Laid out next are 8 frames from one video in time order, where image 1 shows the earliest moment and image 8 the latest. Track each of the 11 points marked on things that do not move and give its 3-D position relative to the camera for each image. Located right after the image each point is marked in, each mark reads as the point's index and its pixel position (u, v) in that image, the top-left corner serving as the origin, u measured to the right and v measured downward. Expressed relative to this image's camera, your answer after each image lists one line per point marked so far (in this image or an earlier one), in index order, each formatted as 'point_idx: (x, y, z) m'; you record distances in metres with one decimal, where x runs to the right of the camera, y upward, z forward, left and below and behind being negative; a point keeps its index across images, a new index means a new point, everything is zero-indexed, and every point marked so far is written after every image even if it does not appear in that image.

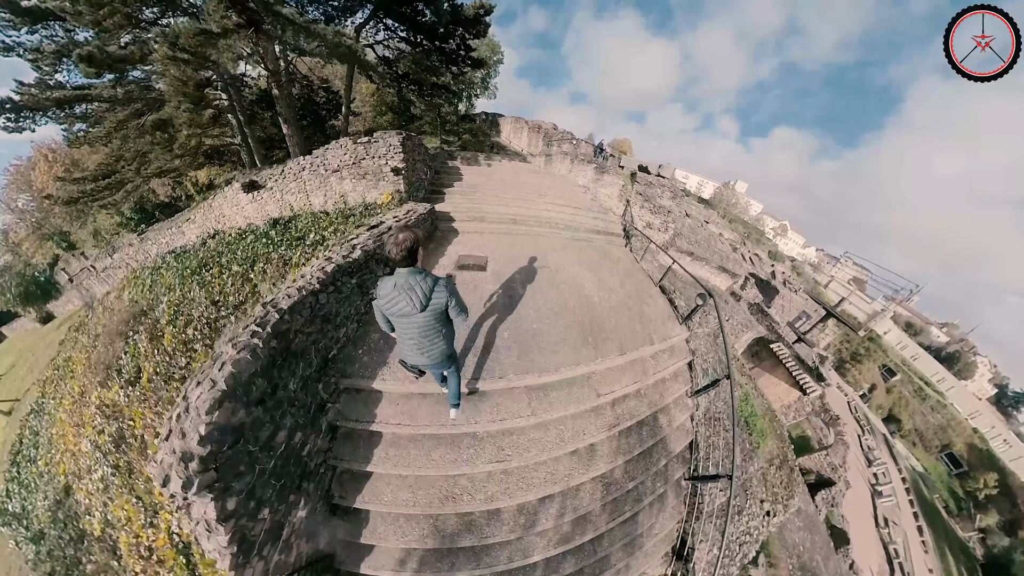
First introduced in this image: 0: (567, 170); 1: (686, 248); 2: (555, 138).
0: (+10.0, +18.5, +12.2) m
1: (+25.8, +5.1, +11.4) m
2: (+9.3, +33.4, +16.9) m
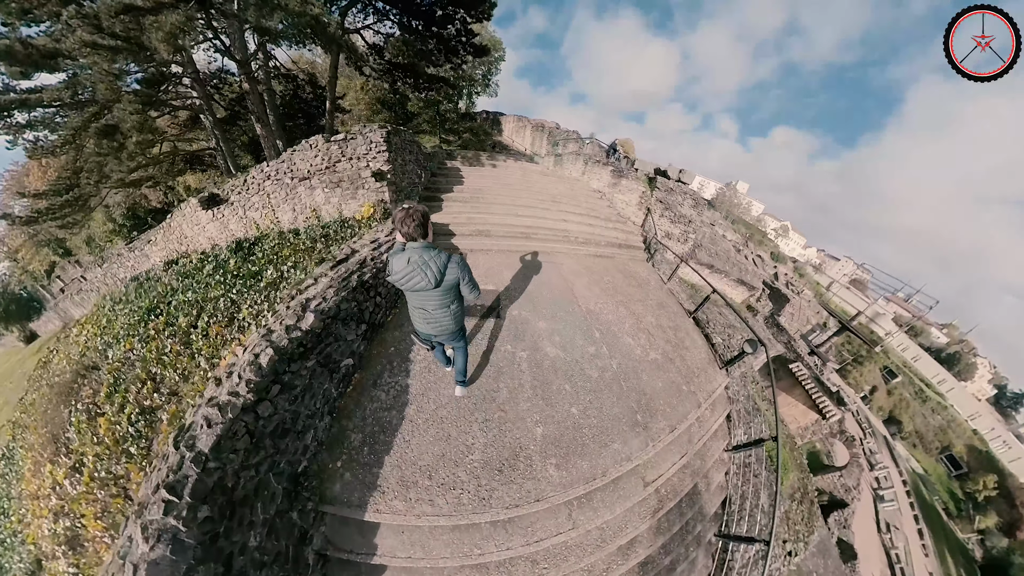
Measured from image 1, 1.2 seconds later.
0: (+10.6, +16.6, +11.3) m
1: (+26.5, +3.1, +10.5) m
2: (+10.0, +31.4, +16.0) m
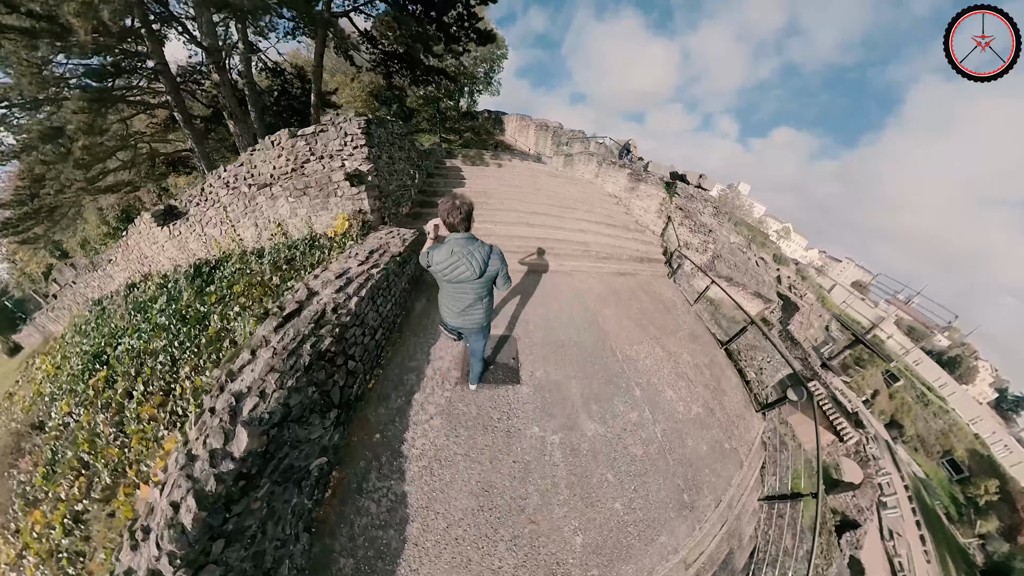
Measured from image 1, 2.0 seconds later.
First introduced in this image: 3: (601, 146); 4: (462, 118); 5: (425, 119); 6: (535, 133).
0: (+11.3, +15.0, +10.6) m
1: (+27.1, +1.5, +9.8) m
2: (+10.8, +29.9, +15.2) m
3: (+13.7, +21.3, +11.4) m
4: (-12.3, +41.9, +18.9) m
5: (-19.2, +36.5, +16.7) m
6: (+5.5, +35.8, +17.5) m
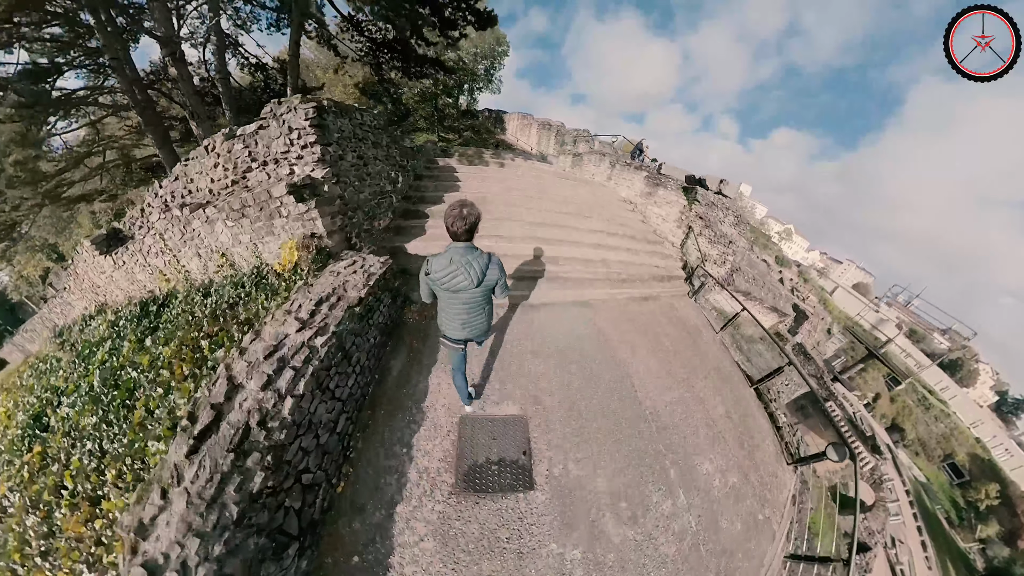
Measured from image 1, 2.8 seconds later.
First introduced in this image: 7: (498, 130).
0: (+11.6, +13.4, +9.8) m
1: (+27.3, -0.2, +9.1) m
2: (+11.1, +28.3, +14.4) m
3: (+14.0, +19.7, +10.6) m
4: (-11.9, +40.5, +18.1) m
5: (-18.8, +35.1, +15.9) m
6: (+5.8, +34.2, +16.7) m
7: (-3.5, +40.6, +19.7) m
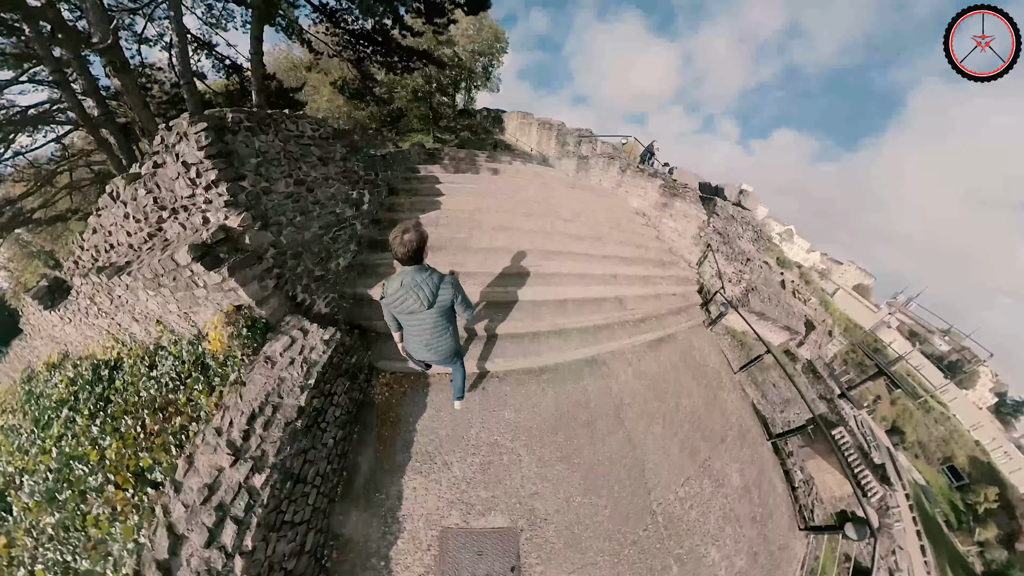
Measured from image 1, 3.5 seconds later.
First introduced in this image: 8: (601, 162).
0: (+11.1, +11.6, +9.1) m
1: (+26.7, -2.1, +8.3) m
2: (+10.7, +26.5, +13.6) m
3: (+13.5, +17.9, +9.8) m
4: (-12.3, +38.8, +17.3) m
5: (-19.2, +33.4, +15.1) m
6: (+5.4, +32.5, +15.9) m
7: (-3.9, +38.9, +18.8) m
8: (+10.4, +15.0, +9.2) m
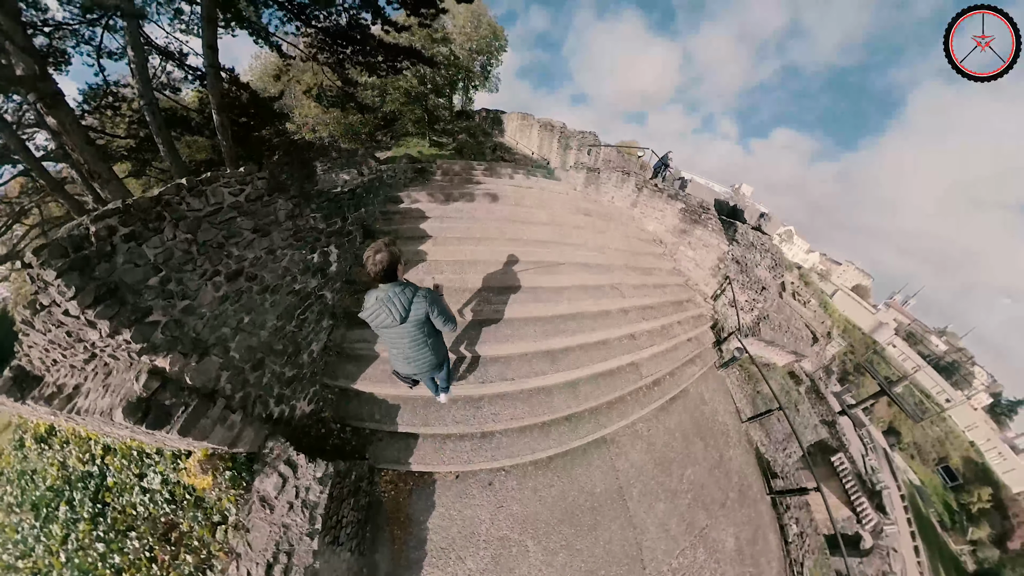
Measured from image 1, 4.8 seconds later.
0: (+10.8, +9.2, +8.5) m
1: (+26.4, -4.5, +7.8) m
2: (+10.4, +24.1, +12.9) m
3: (+13.3, +15.5, +9.2) m
4: (-12.6, +36.4, +16.5) m
5: (-19.5, +31.1, +14.4) m
6: (+5.2, +30.1, +15.2) m
7: (-4.1, +36.5, +18.1) m
8: (+10.1, +12.6, +8.6) m
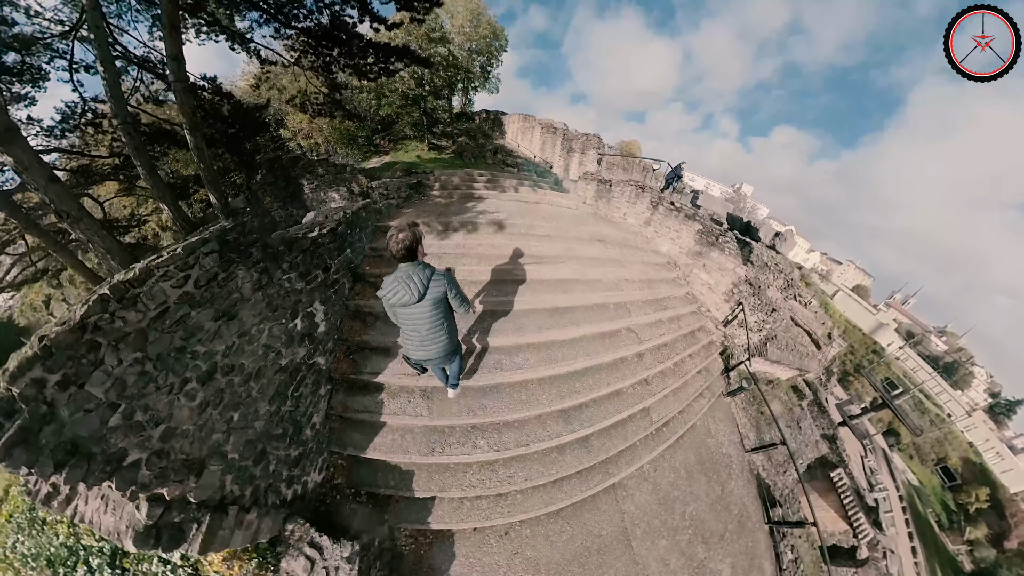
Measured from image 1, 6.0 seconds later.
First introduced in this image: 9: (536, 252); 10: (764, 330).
0: (+11.0, +7.4, +8.1) m
1: (+26.6, -6.3, +7.4) m
2: (+10.7, +22.3, +12.5) m
3: (+13.5, +13.7, +8.8) m
4: (-12.3, +34.7, +16.0) m
5: (-19.2, +29.3, +13.9) m
6: (+5.4, +28.3, +14.7) m
7: (-3.9, +34.8, +17.6) m
8: (+10.4, +10.8, +8.2) m
9: (+0.3, +5.8, +7.3) m
10: (+24.0, -3.4, +7.2) m
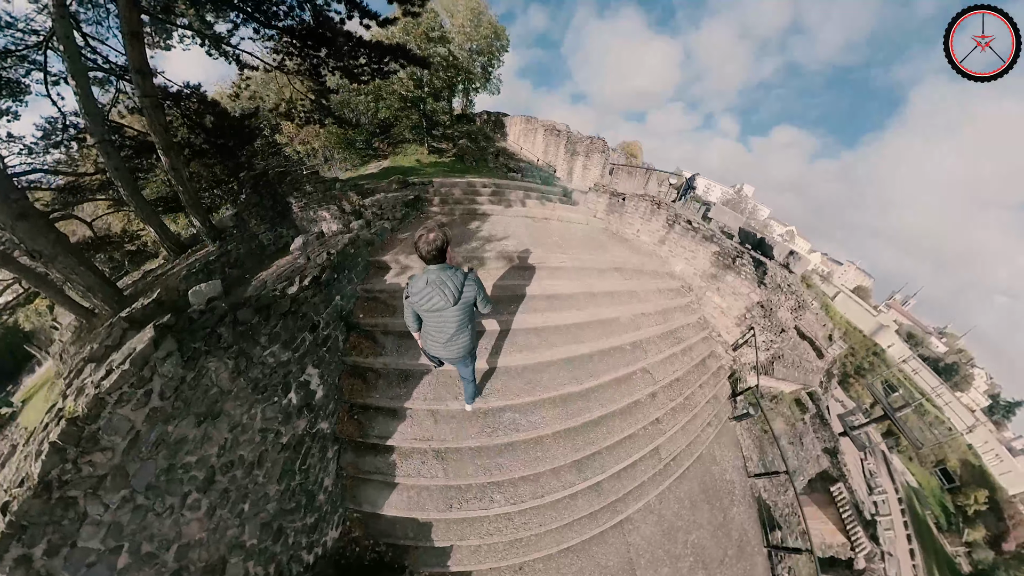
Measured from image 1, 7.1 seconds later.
0: (+11.3, +5.8, +7.7) m
1: (+26.9, -8.0, +7.1) m
2: (+11.0, +20.7, +12.1) m
3: (+13.9, +12.0, +8.4) m
4: (-11.9, +33.1, +15.6) m
5: (-18.8, +27.8, +13.5) m
6: (+5.8, +26.7, +14.3) m
7: (-3.5, +33.2, +17.2) m
8: (+10.7, +9.1, +7.8) m
9: (+0.6, +4.2, +6.9) m
10: (+24.3, -5.0, +6.8) m
